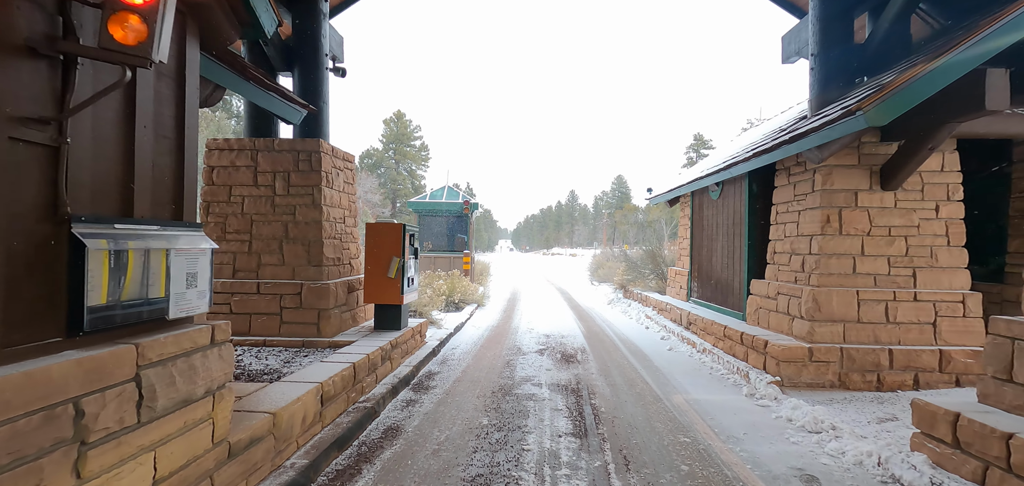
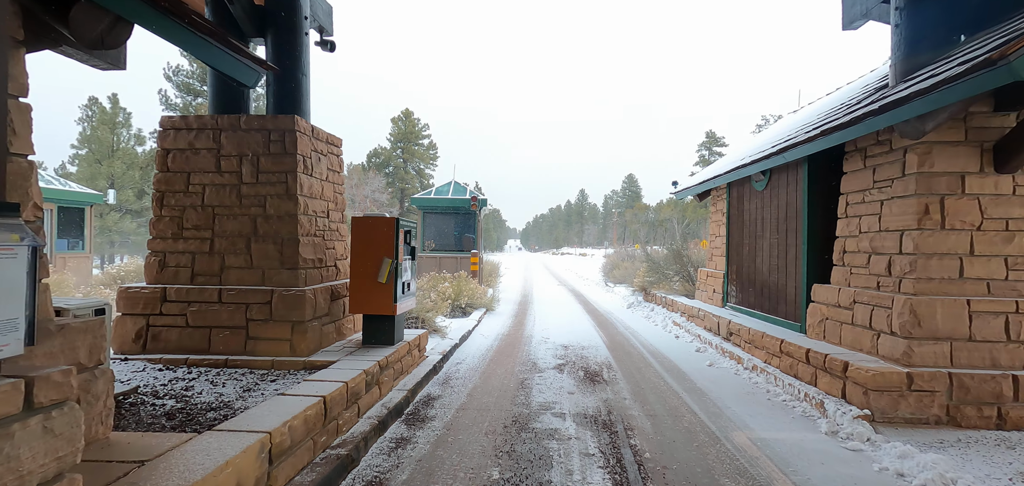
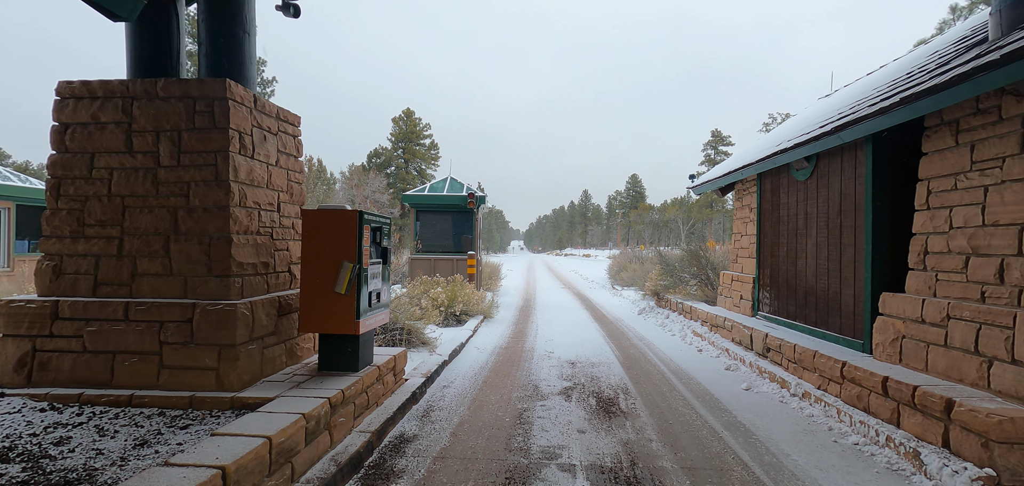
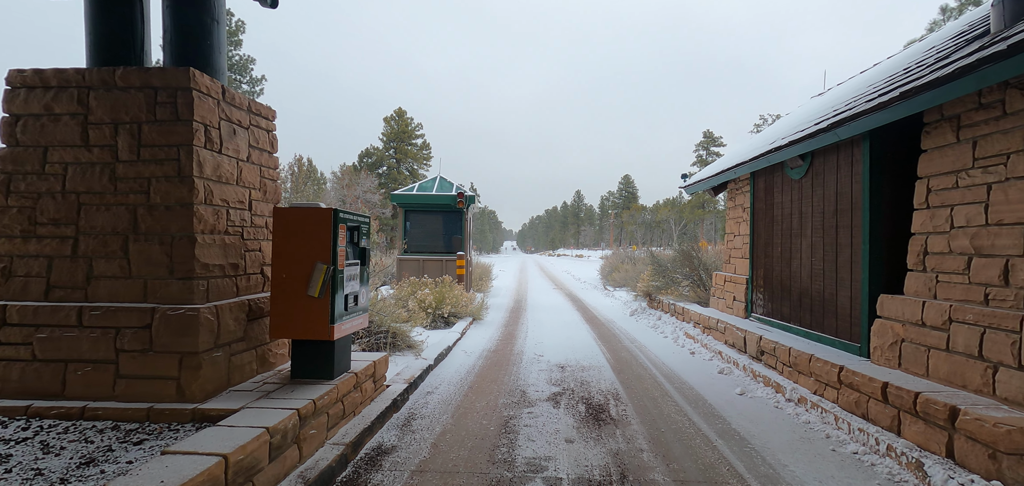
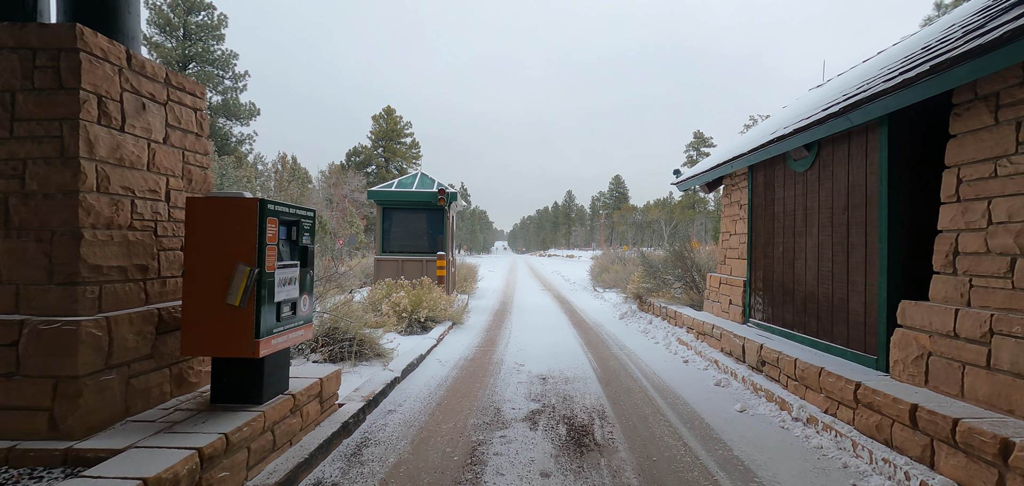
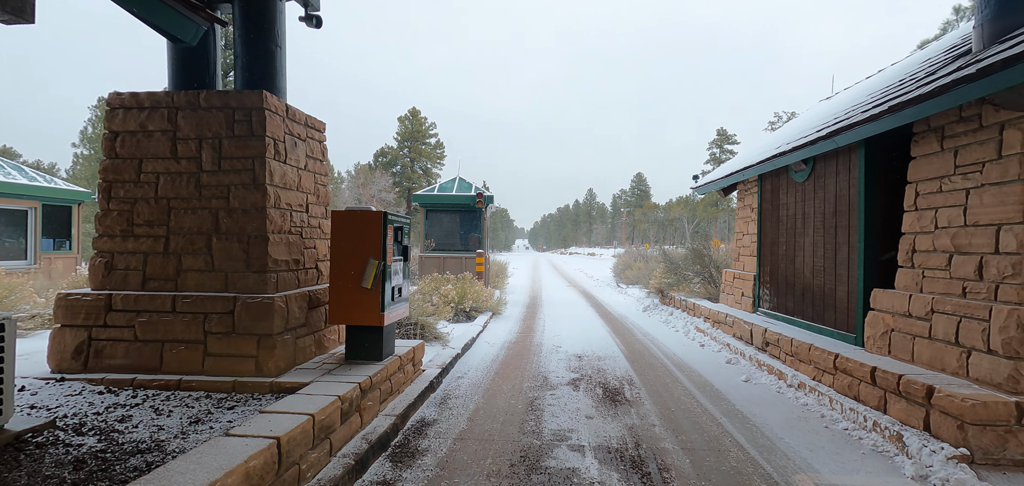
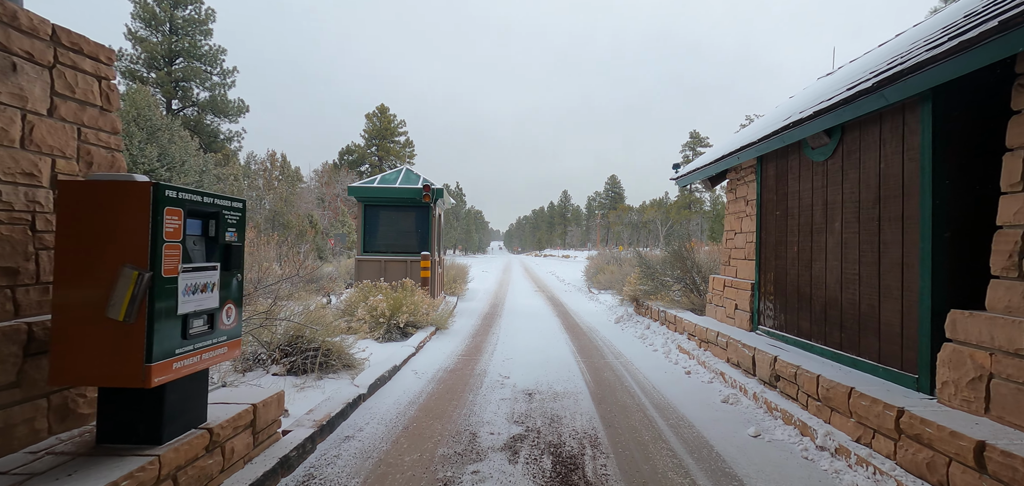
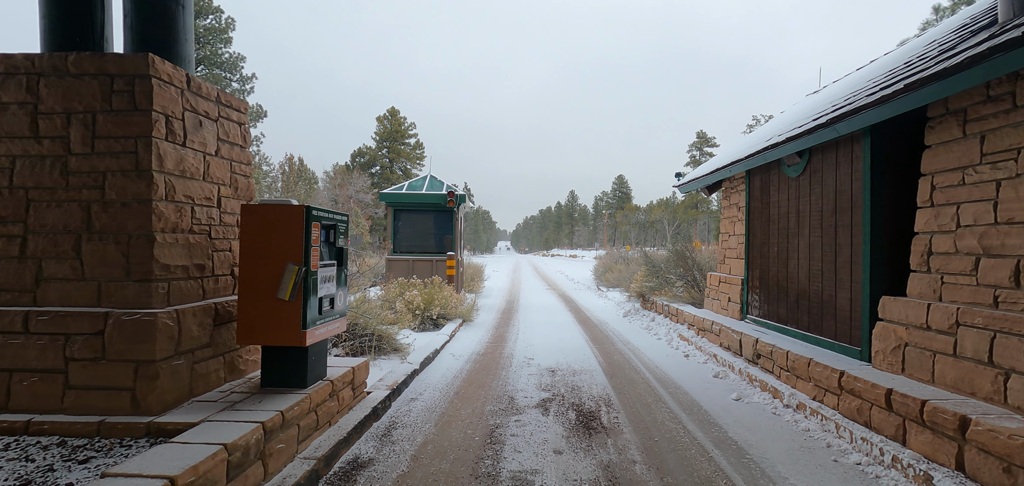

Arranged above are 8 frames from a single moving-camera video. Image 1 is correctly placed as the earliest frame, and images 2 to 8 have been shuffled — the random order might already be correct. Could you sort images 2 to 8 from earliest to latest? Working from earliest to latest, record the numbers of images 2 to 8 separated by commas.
2, 6, 3, 4, 8, 5, 7
